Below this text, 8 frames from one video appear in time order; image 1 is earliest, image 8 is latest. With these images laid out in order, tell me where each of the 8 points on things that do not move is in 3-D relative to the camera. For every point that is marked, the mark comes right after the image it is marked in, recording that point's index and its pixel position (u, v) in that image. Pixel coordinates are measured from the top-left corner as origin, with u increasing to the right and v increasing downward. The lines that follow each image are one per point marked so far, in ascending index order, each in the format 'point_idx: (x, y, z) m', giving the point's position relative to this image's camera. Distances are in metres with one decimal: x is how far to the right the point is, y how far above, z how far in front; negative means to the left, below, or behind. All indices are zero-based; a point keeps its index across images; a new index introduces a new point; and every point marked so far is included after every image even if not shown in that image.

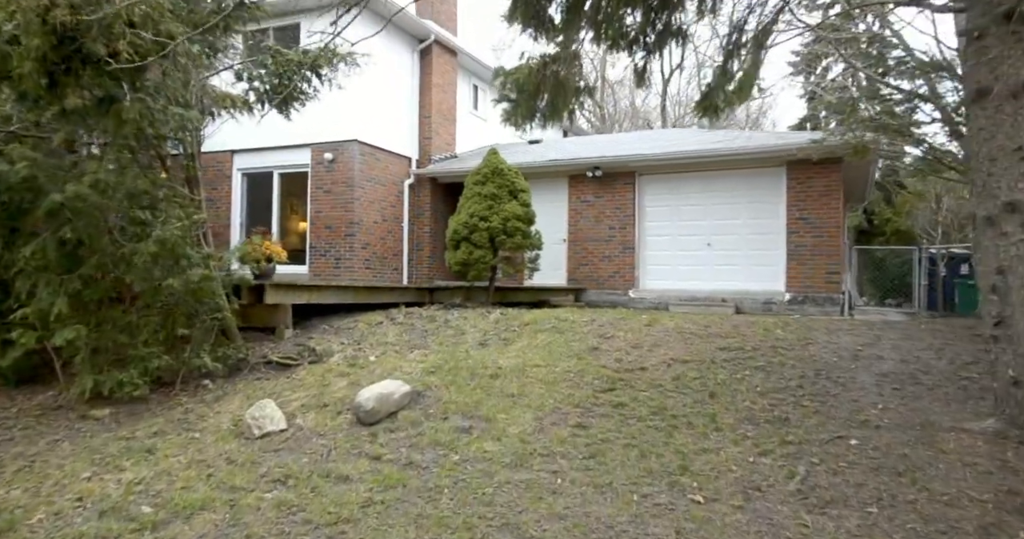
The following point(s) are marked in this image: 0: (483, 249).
0: (-0.4, +0.3, +10.2) m
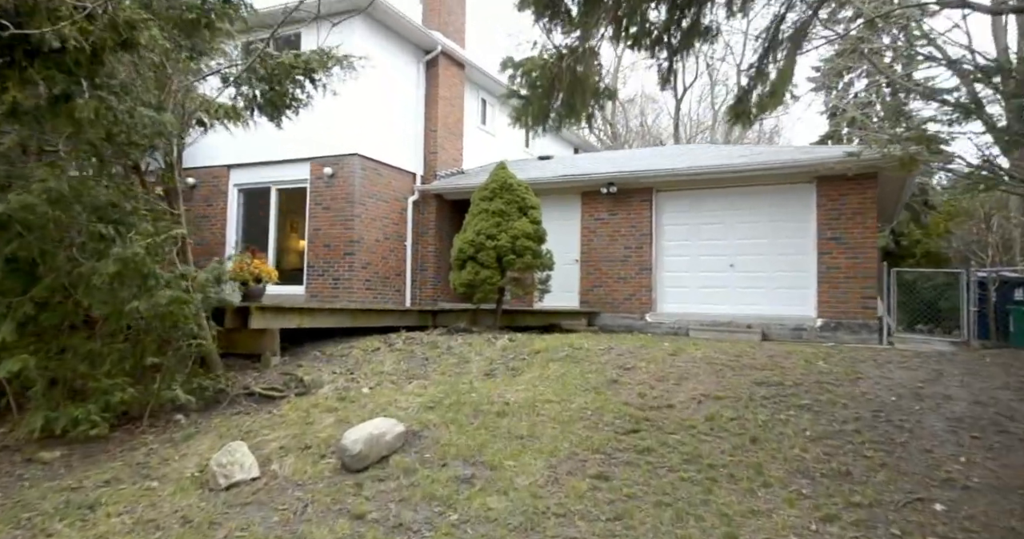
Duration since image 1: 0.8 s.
0: (-0.3, 0.0, +9.6) m
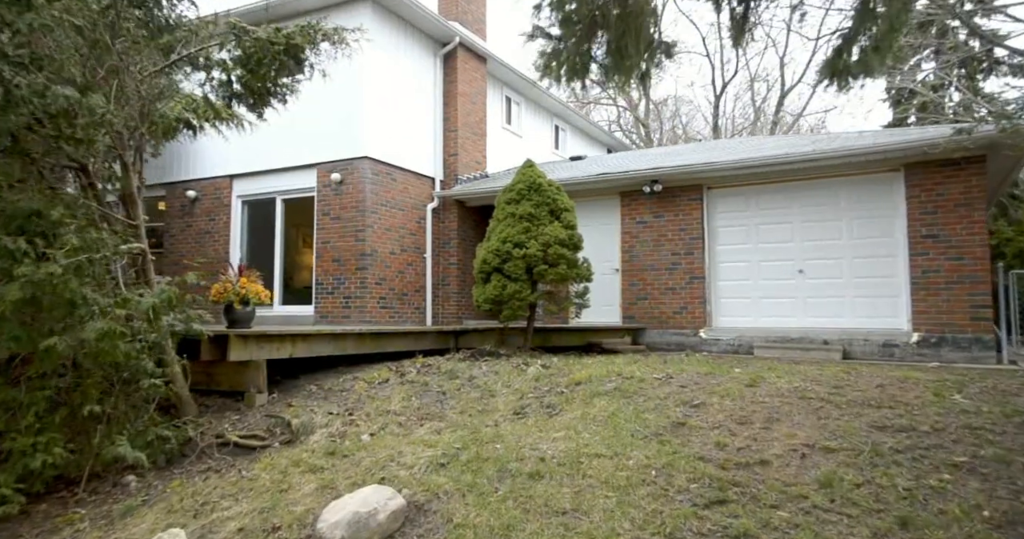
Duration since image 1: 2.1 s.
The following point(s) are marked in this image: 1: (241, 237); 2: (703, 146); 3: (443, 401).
0: (+0.1, -0.1, +8.3) m
1: (-4.5, +0.5, +11.0) m
2: (+3.1, +2.0, +10.8) m
3: (-0.6, -1.2, +5.9) m
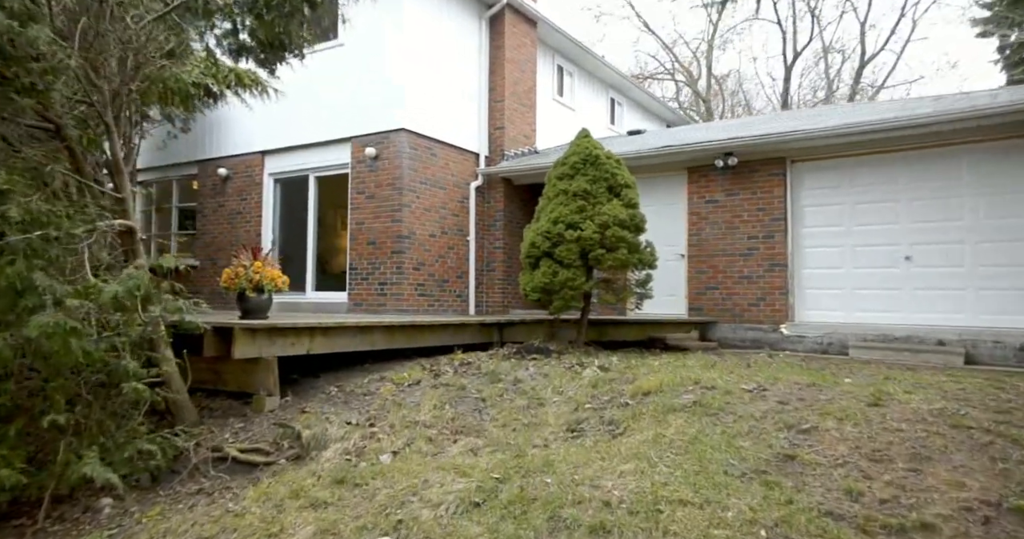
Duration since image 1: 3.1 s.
0: (+0.6, 0.0, +7.2) m
1: (-3.7, +0.8, +10.3) m
2: (+3.8, +2.2, +9.4) m
3: (-0.2, -1.0, +4.9) m
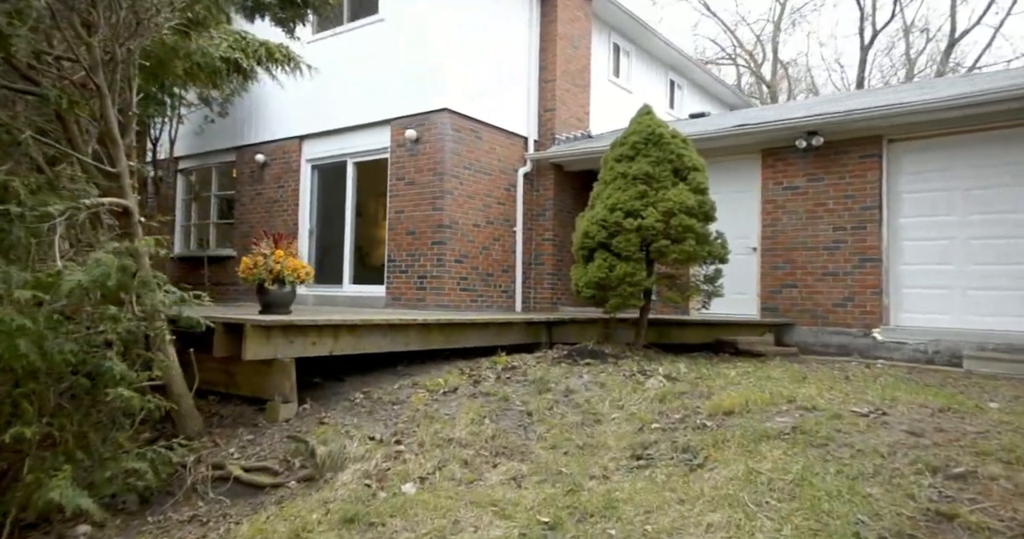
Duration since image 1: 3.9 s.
0: (+1.1, +0.1, +6.4) m
1: (-3.0, +0.9, +9.7) m
2: (+4.5, +2.2, +8.4) m
3: (+0.1, -1.0, +4.2) m
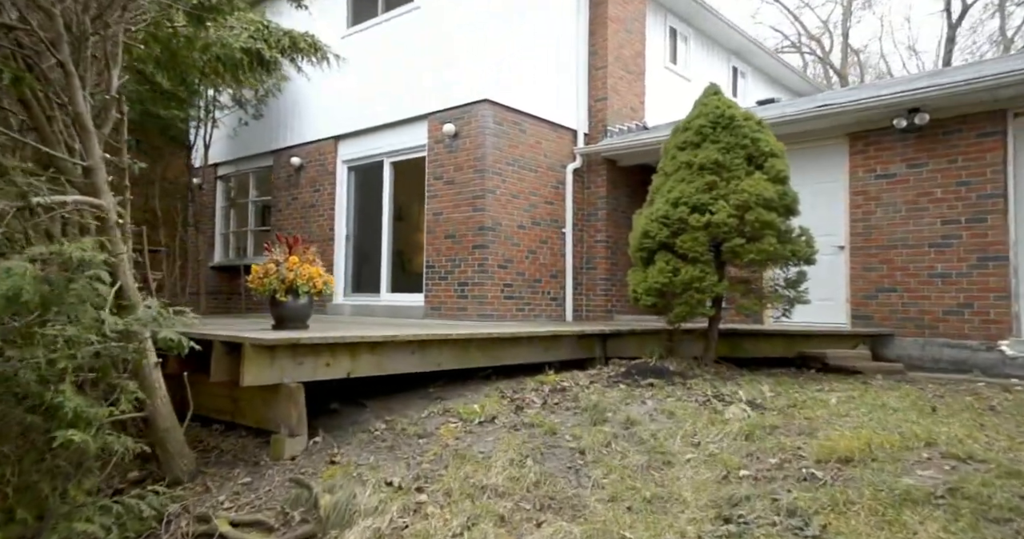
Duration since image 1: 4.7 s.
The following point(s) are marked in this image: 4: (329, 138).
0: (+1.5, +0.1, +5.5) m
1: (-2.3, +0.8, +9.1) m
2: (+5.0, +2.2, +7.2) m
3: (+0.3, -1.0, +3.4) m
4: (-2.6, +1.8, +9.3) m
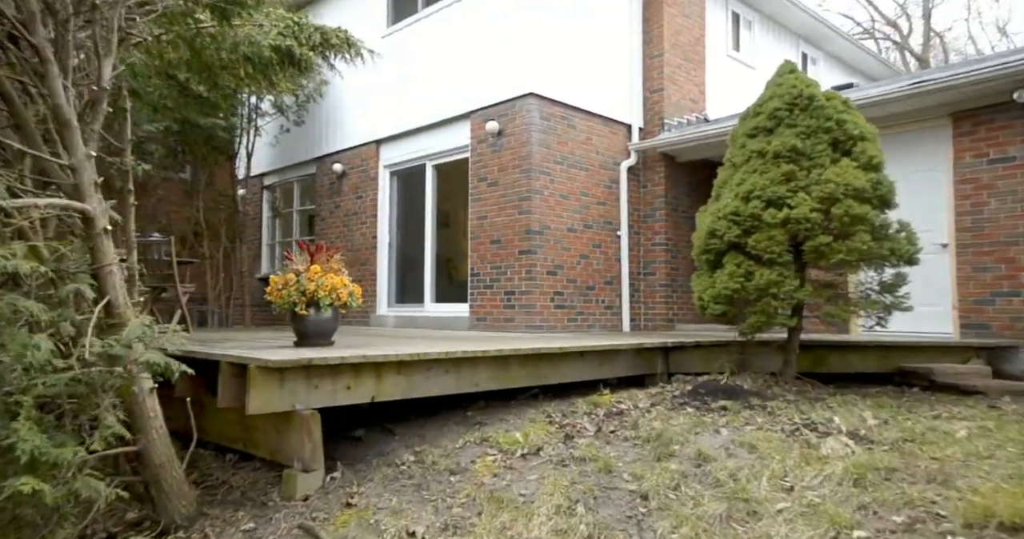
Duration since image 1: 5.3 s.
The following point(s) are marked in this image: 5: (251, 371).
0: (+1.9, 0.0, +4.8) m
1: (-1.7, +0.7, +8.7) m
2: (+5.5, +2.3, +6.2) m
3: (+0.5, -1.0, +2.7) m
4: (-1.9, +1.7, +8.9) m
5: (-1.3, -0.5, +3.2) m
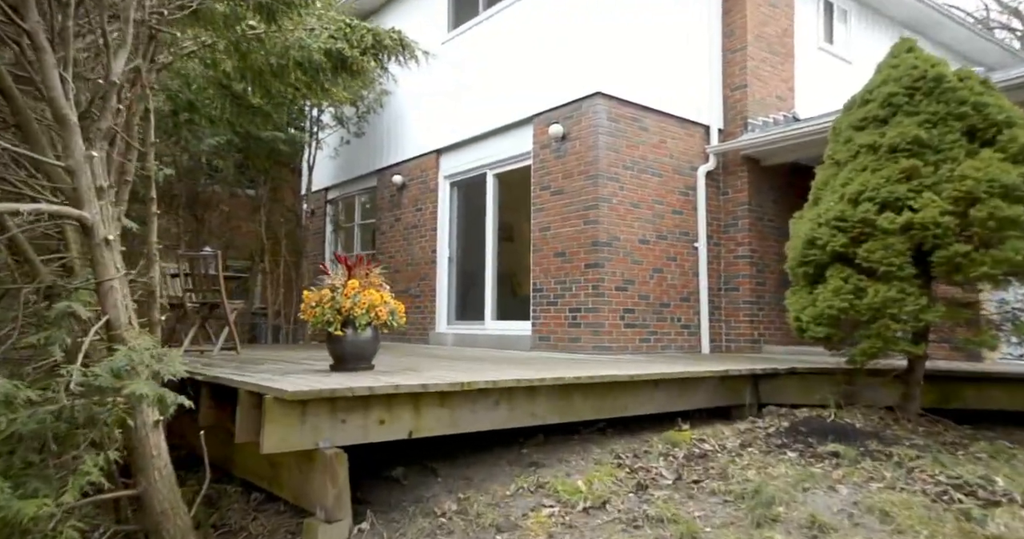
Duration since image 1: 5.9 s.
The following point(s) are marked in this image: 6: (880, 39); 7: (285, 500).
0: (+2.3, -0.1, +4.0) m
1: (-0.8, +0.5, +8.3) m
2: (+6.0, +2.1, +5.1) m
3: (+0.7, -1.1, +2.0) m
4: (-1.1, +1.5, +8.5) m
5: (-1.0, -0.5, +2.7) m
6: (+5.2, +3.3, +9.4) m
7: (-1.1, -1.1, +3.2) m
